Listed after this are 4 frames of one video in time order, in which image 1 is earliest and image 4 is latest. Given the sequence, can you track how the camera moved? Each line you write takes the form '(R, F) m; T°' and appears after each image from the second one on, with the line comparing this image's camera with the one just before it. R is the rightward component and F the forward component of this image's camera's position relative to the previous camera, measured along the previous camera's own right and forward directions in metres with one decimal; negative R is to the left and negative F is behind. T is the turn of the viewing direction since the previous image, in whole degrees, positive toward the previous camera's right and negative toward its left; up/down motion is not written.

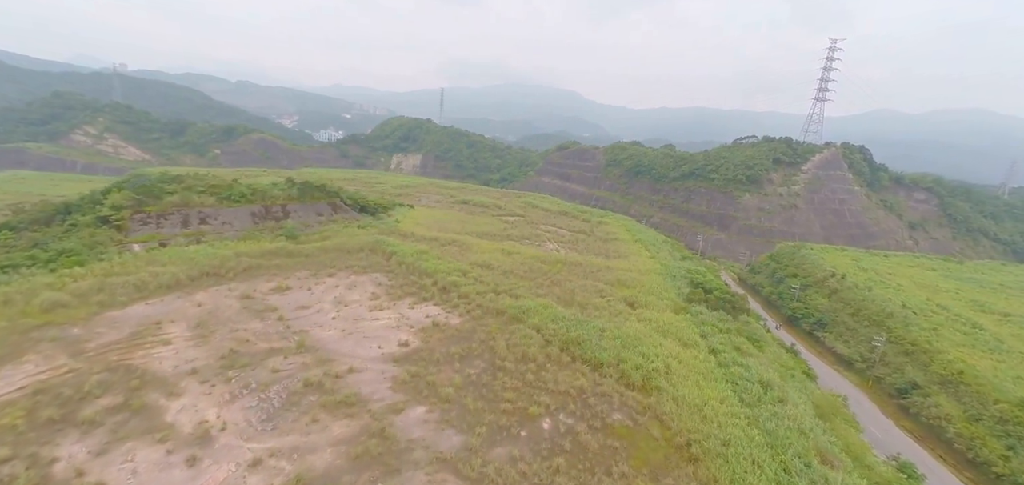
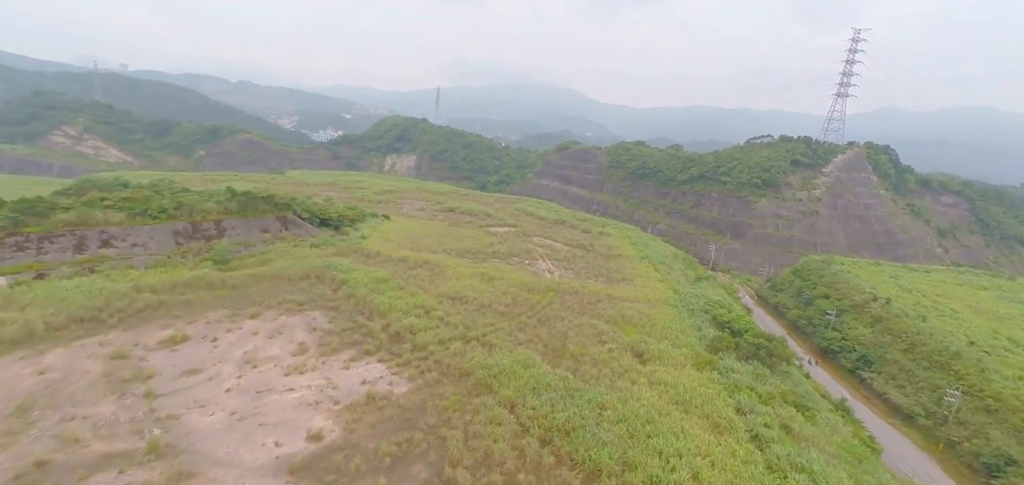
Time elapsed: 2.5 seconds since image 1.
(+0.8, +3.8) m; 0°
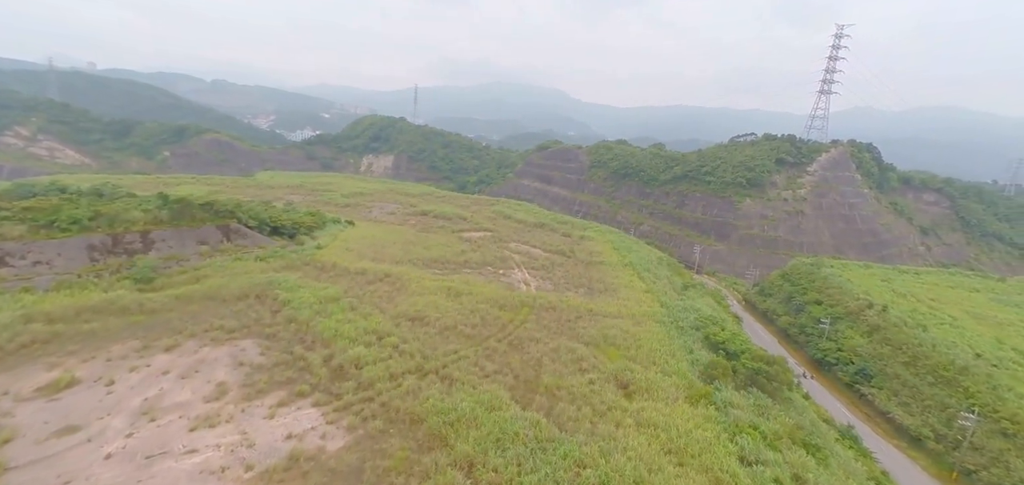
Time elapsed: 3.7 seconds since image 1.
(+0.5, +1.8) m; +2°
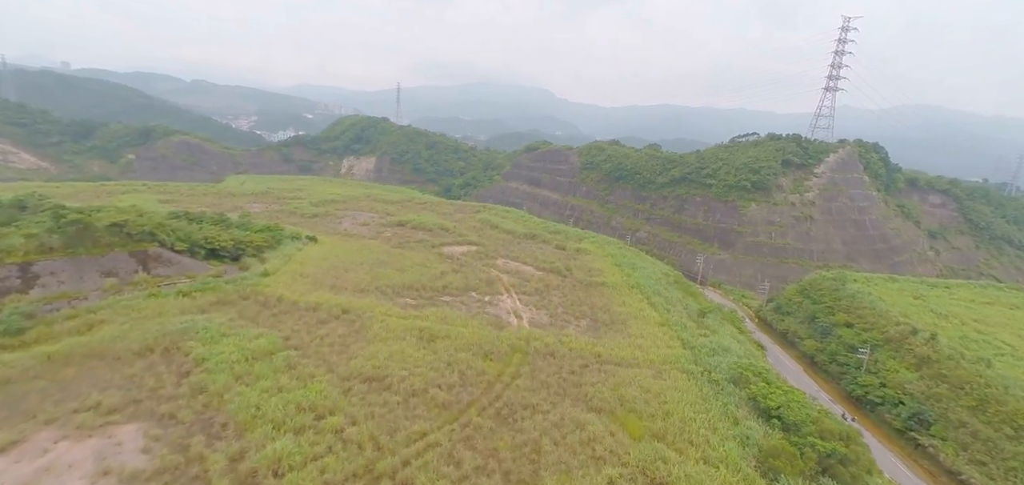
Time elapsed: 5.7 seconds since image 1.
(0.0, +3.2) m; +1°
